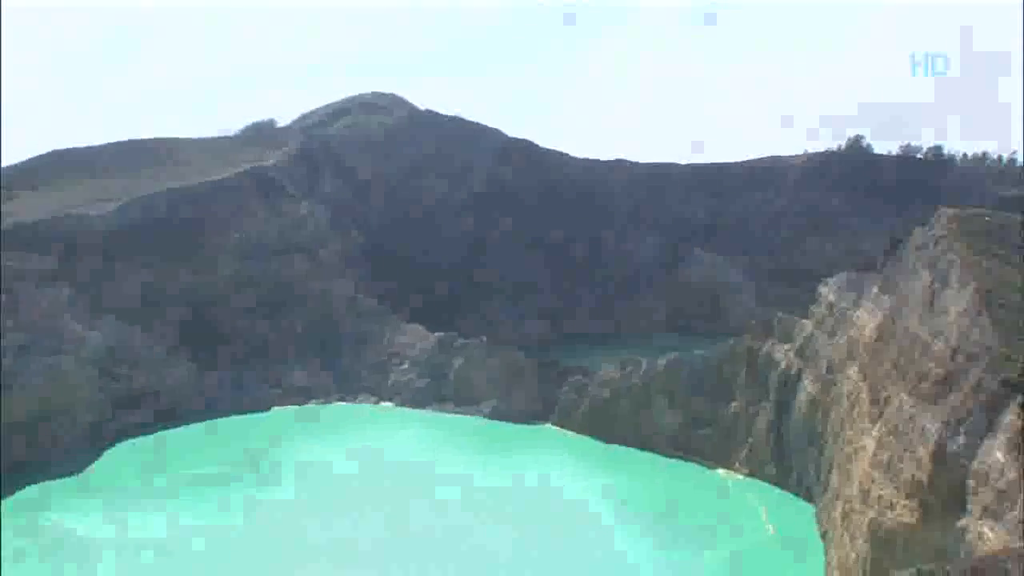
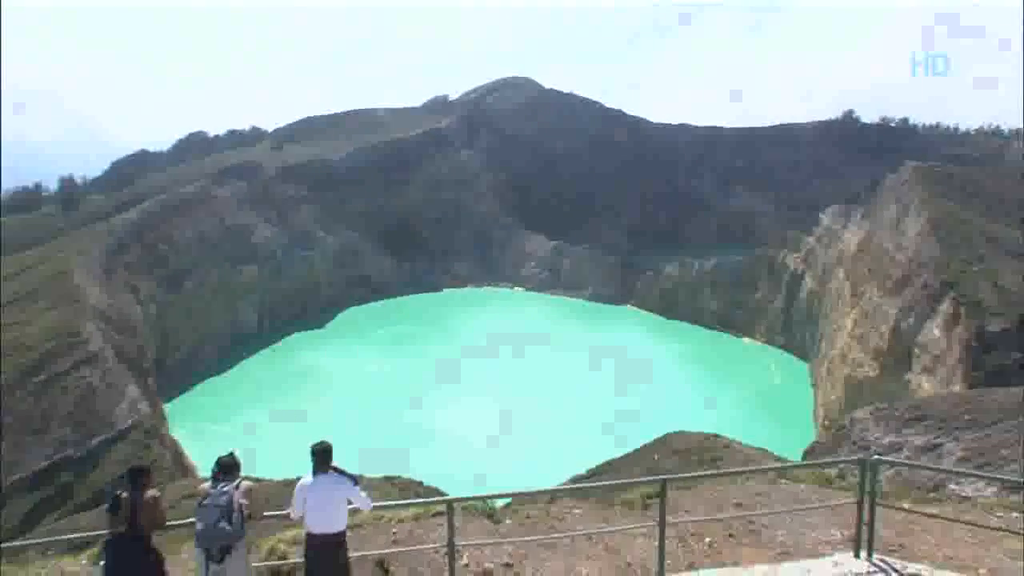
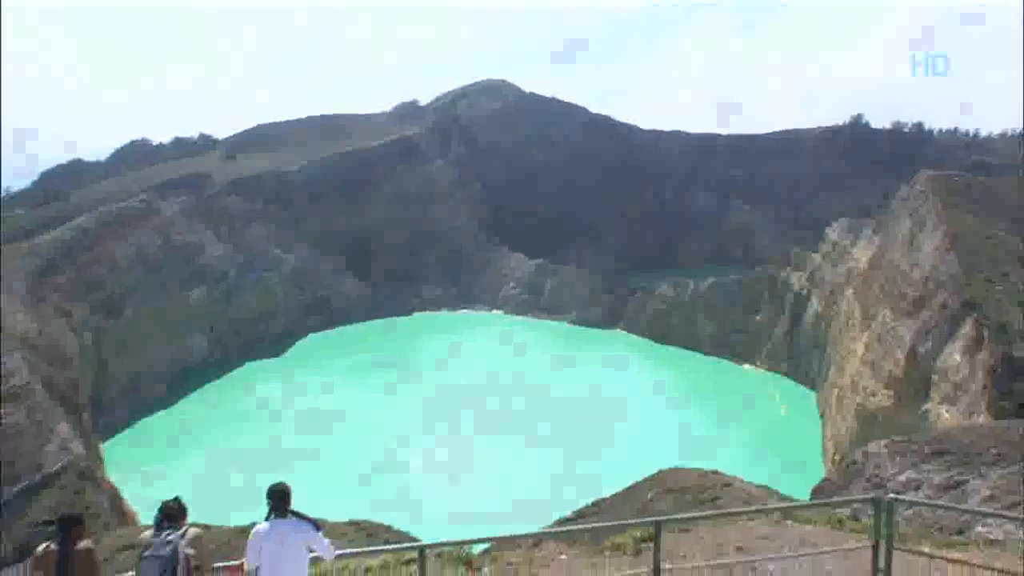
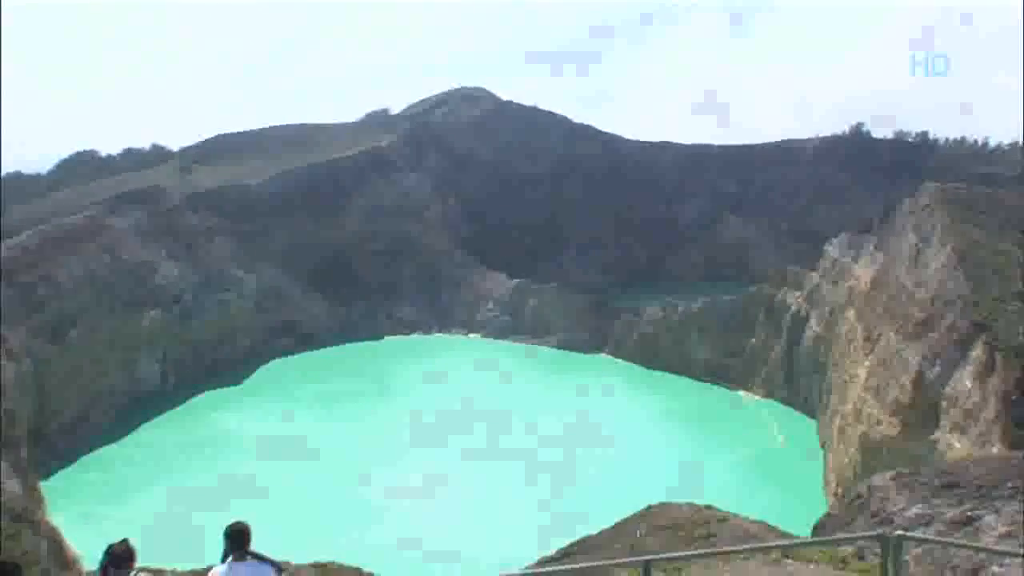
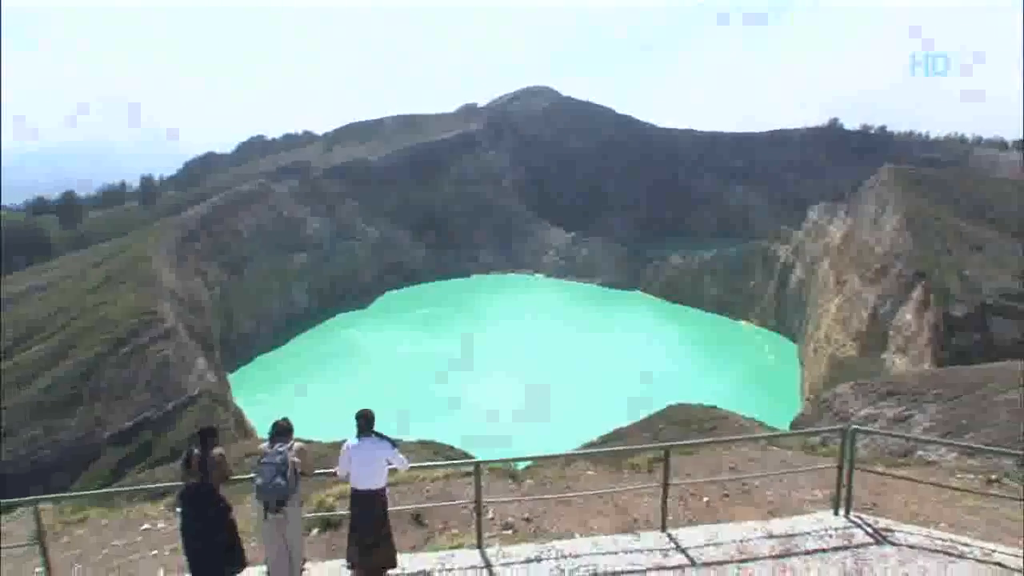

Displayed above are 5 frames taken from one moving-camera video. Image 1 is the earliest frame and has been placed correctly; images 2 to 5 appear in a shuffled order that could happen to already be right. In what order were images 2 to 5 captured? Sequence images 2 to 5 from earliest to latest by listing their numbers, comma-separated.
4, 3, 2, 5
